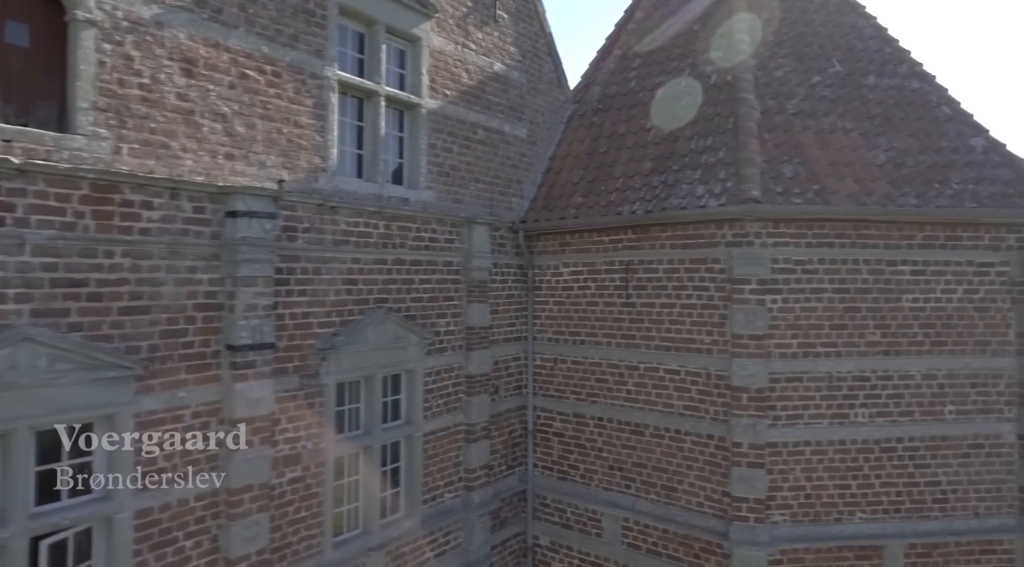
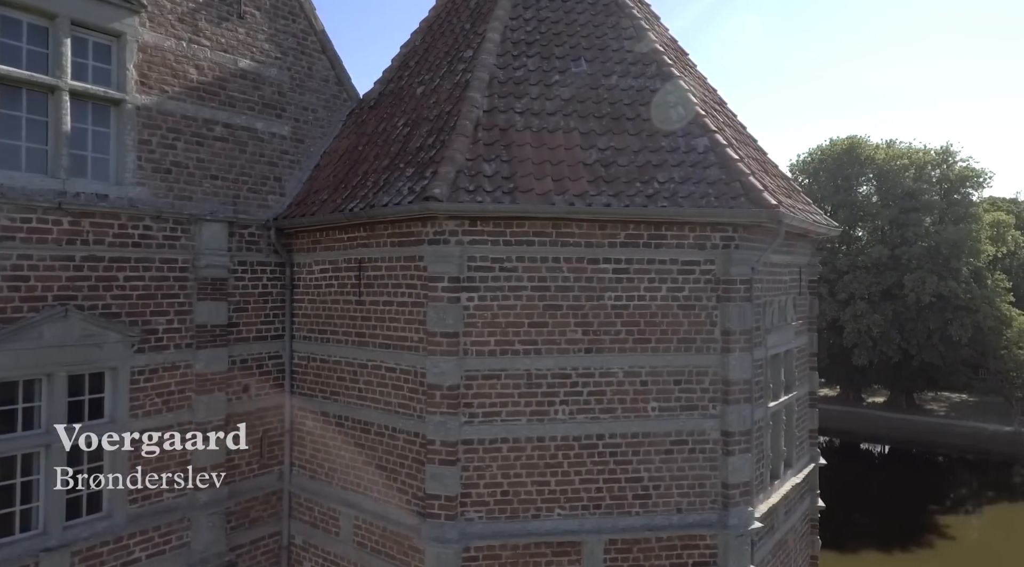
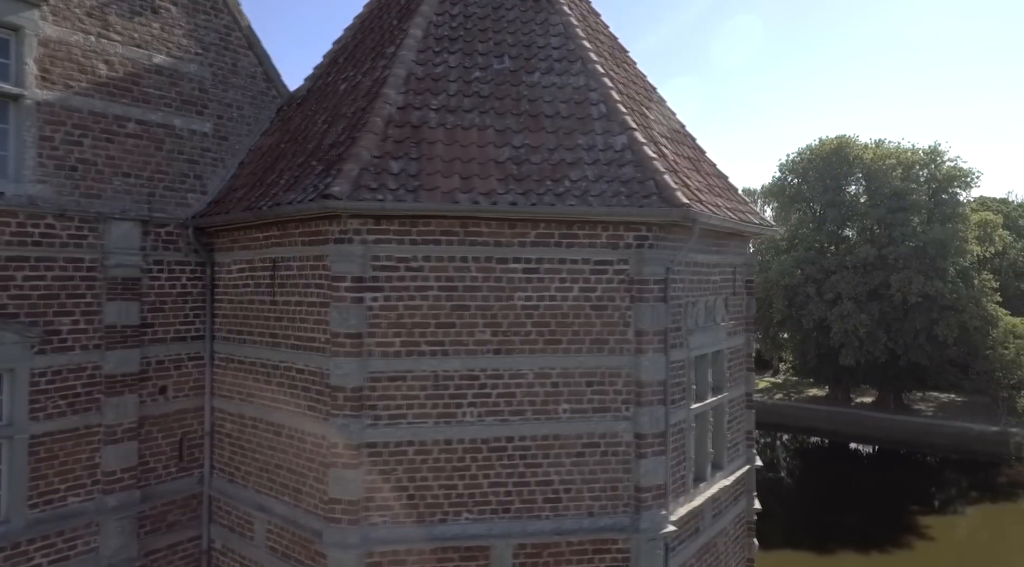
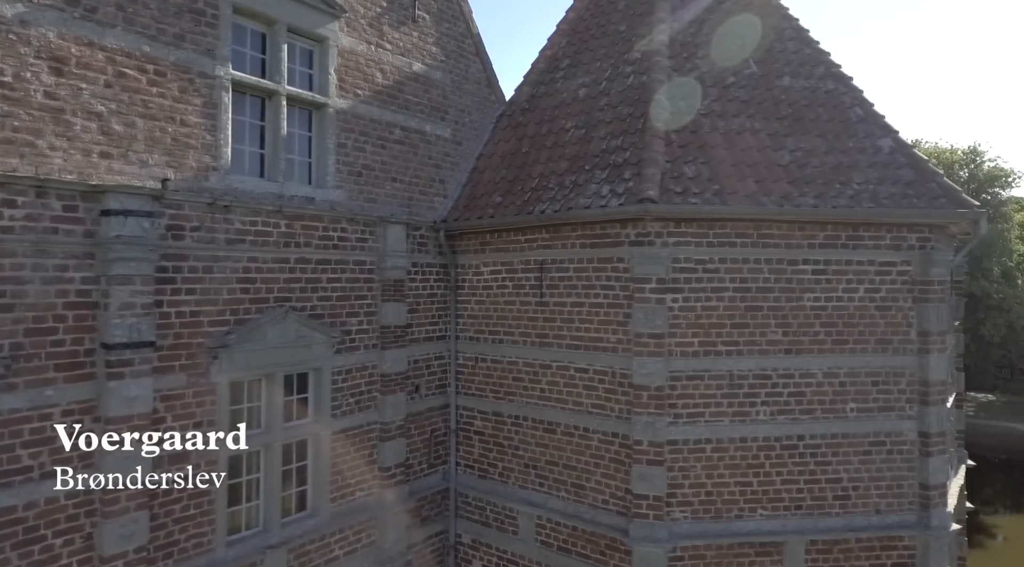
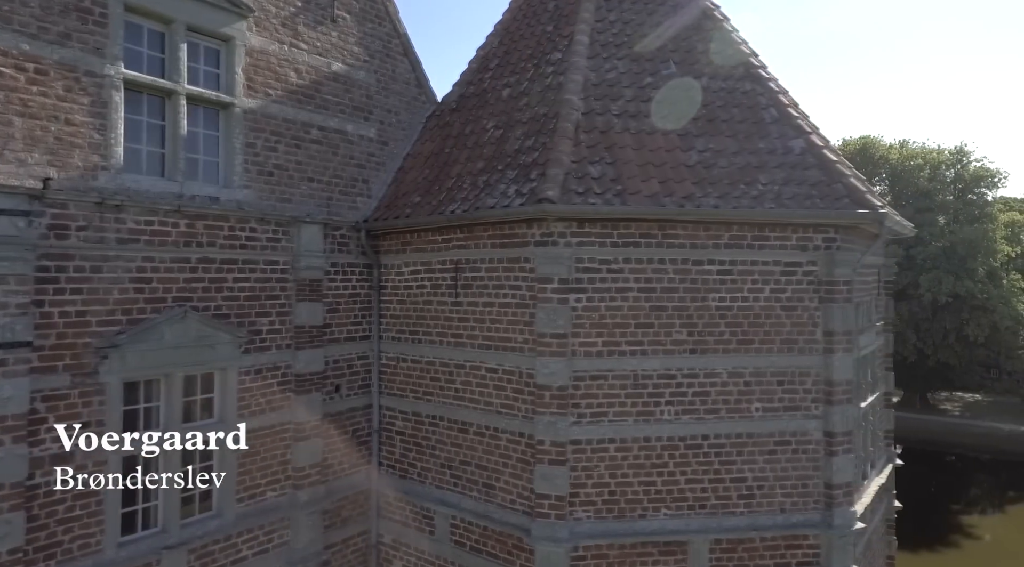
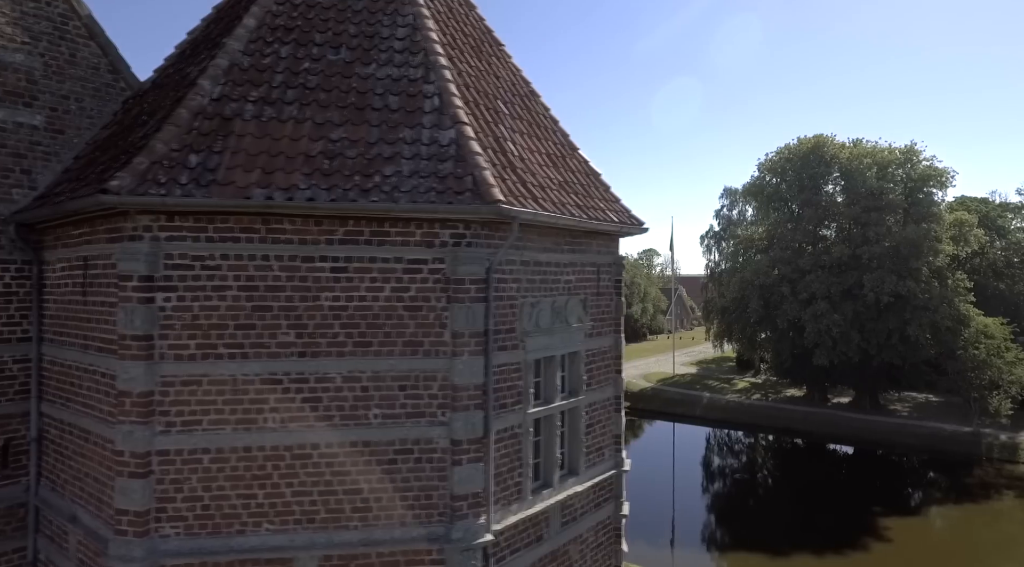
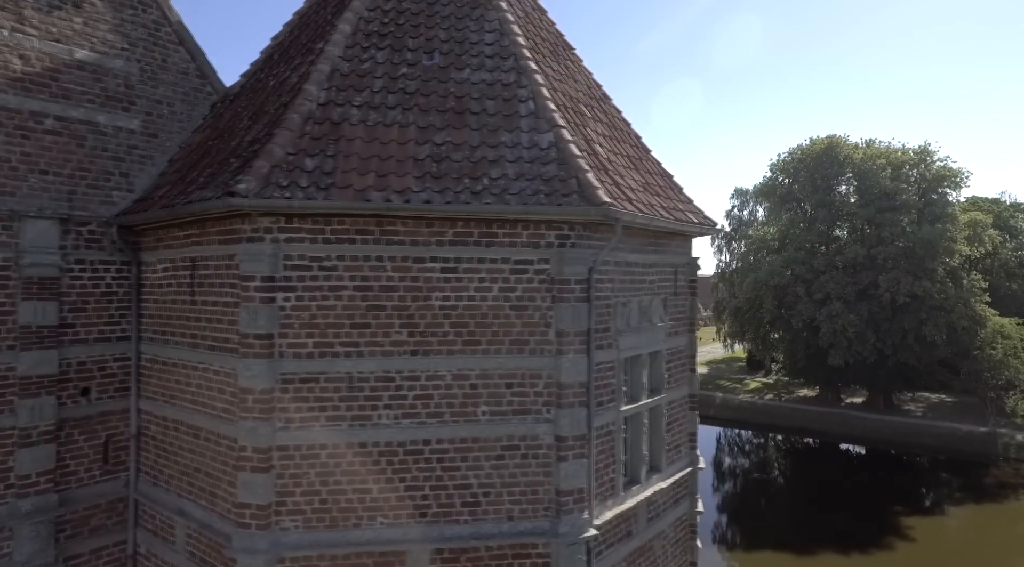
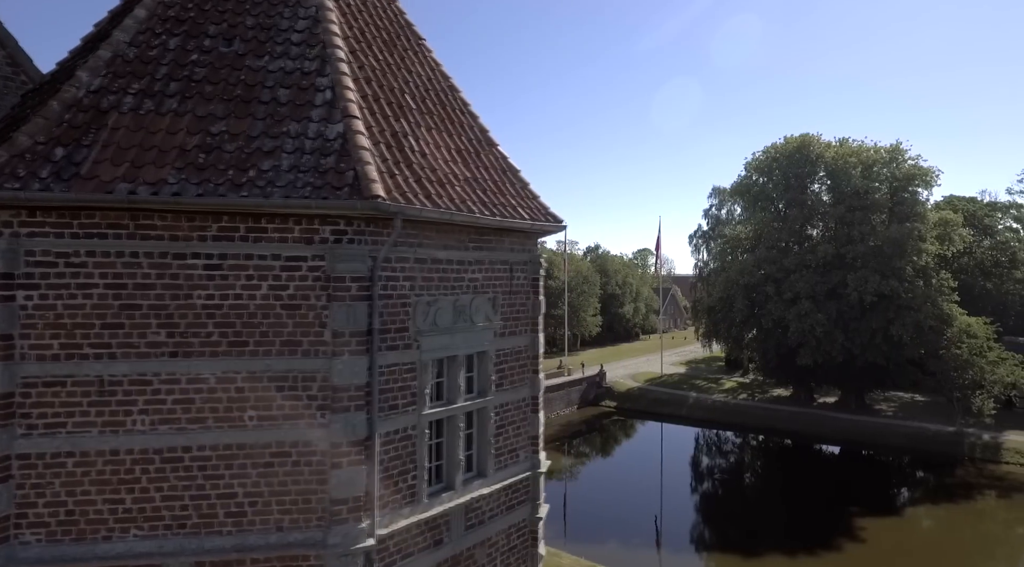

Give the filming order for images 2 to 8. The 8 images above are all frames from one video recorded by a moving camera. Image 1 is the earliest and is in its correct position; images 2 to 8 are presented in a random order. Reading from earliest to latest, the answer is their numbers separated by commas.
4, 5, 2, 3, 7, 6, 8
